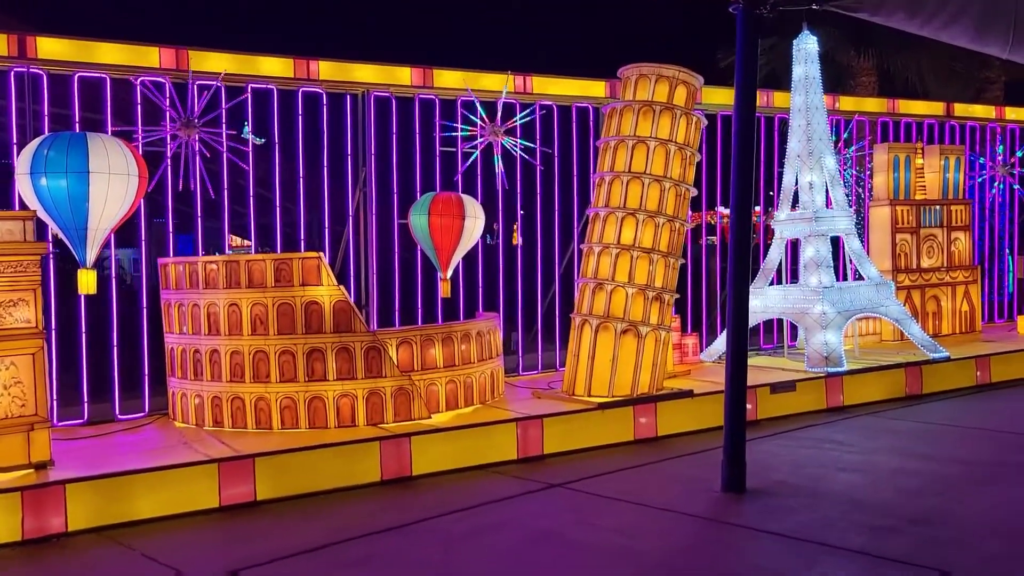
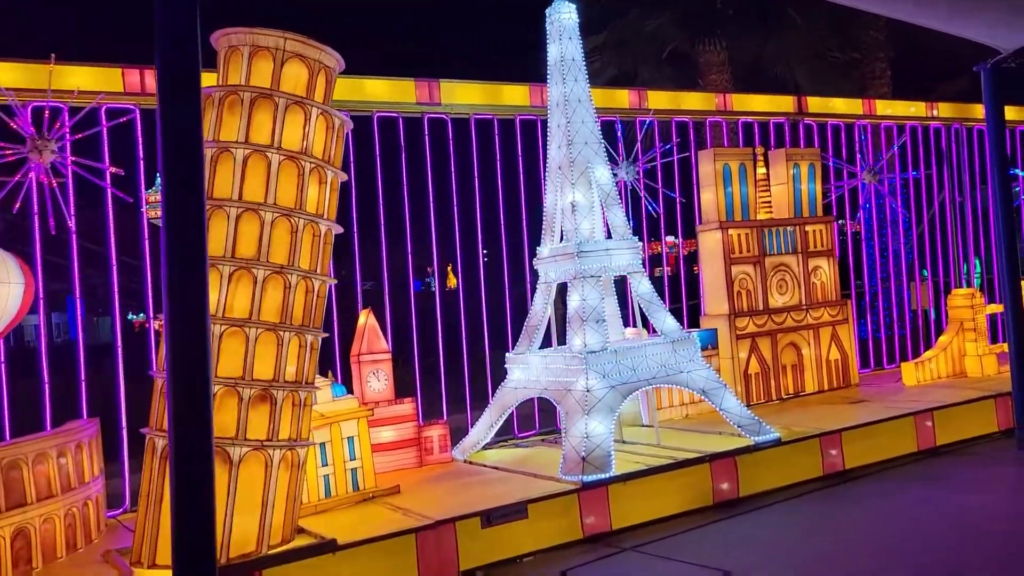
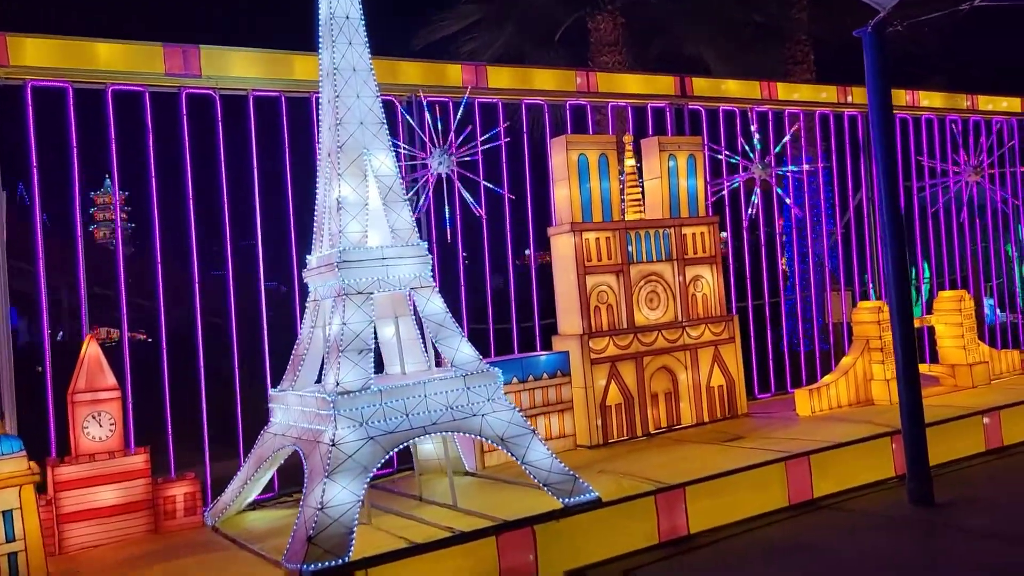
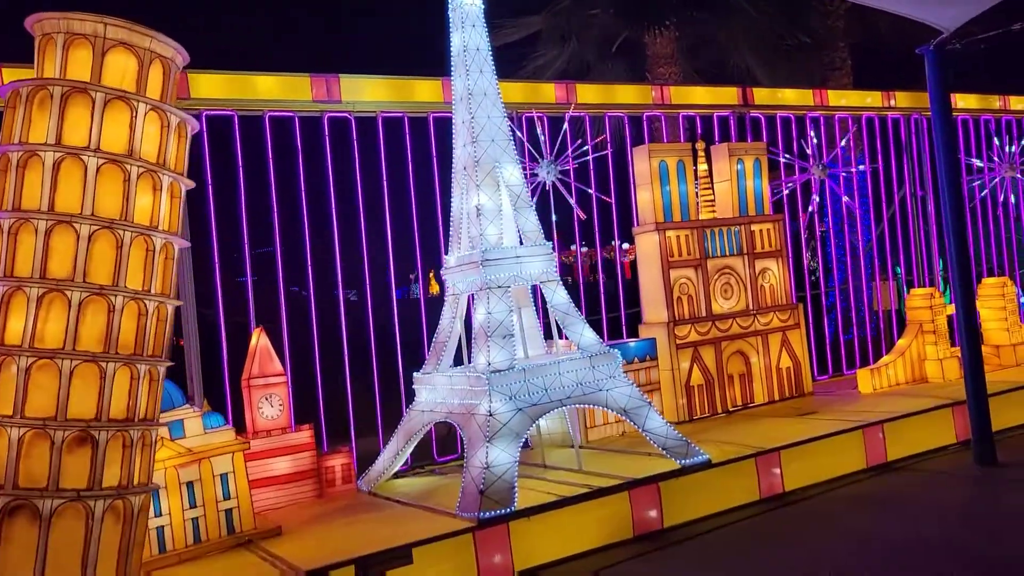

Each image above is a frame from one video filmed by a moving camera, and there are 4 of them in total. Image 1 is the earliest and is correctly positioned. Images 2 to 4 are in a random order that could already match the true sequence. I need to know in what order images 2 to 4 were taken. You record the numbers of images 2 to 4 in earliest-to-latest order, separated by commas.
2, 4, 3
